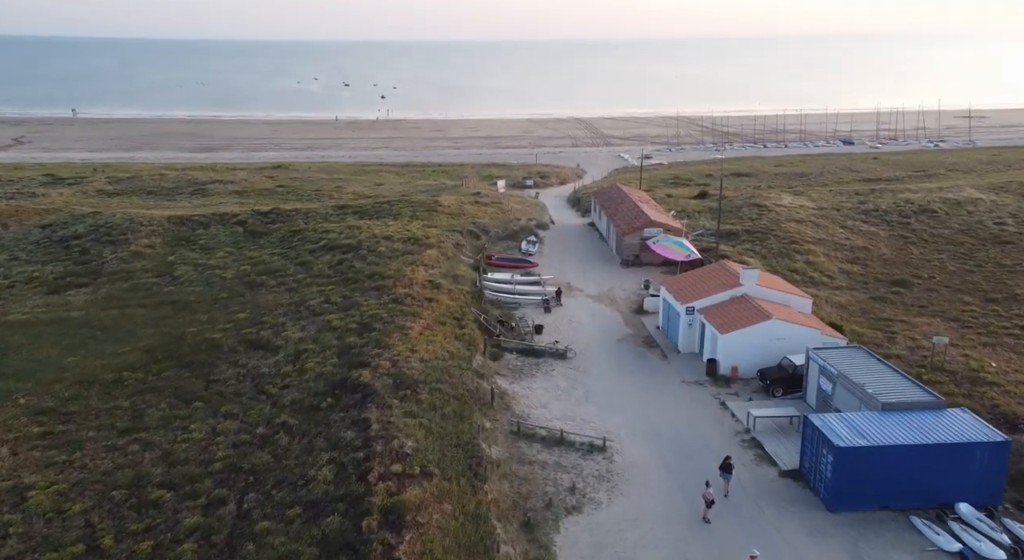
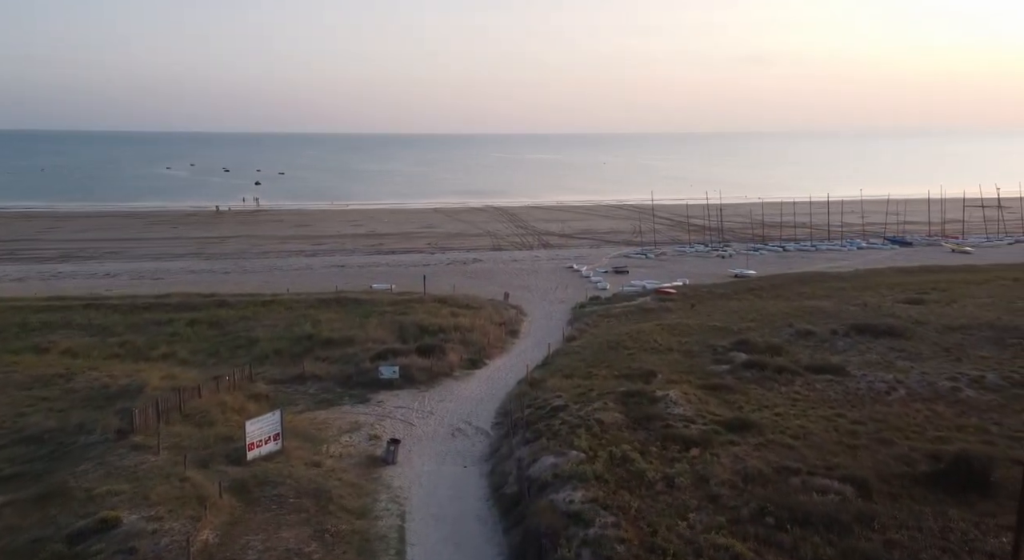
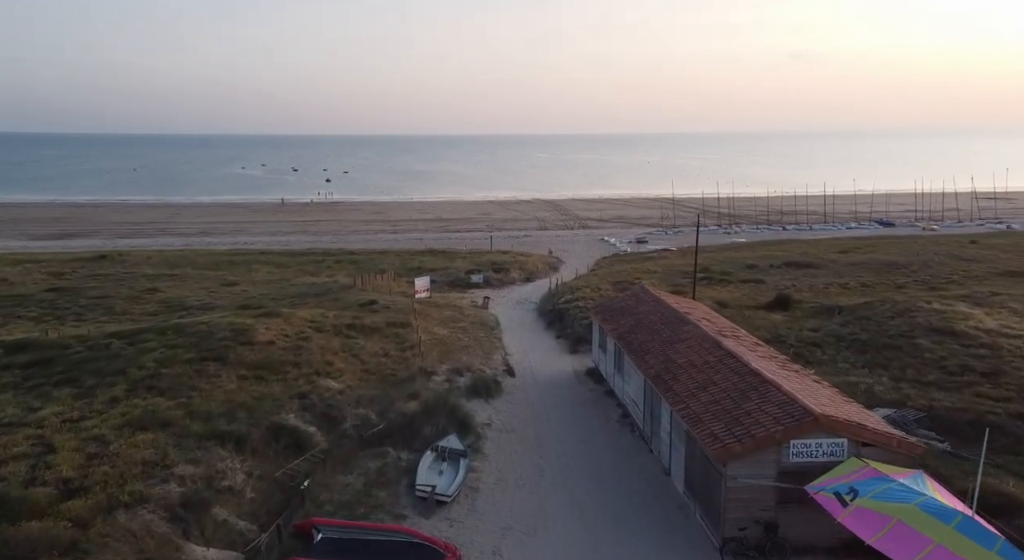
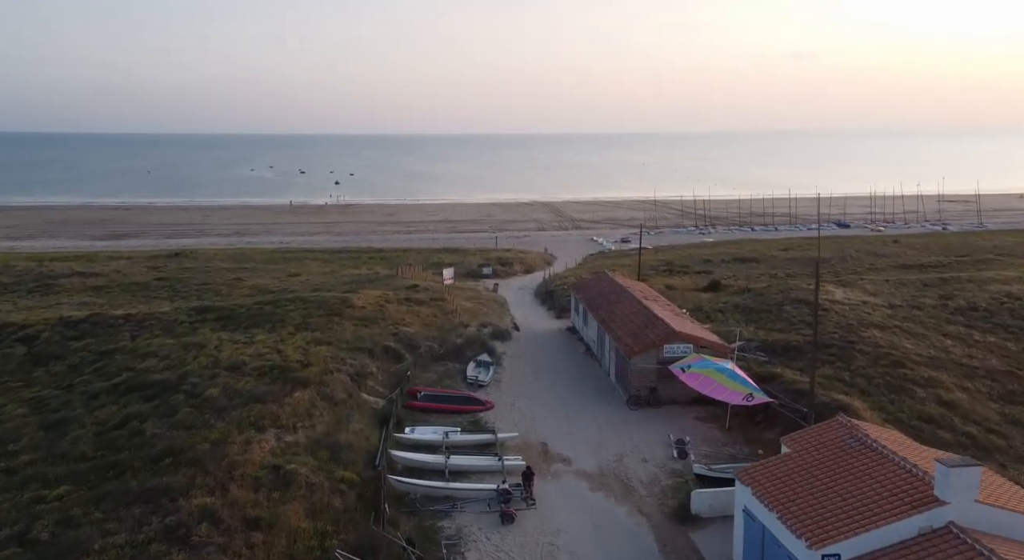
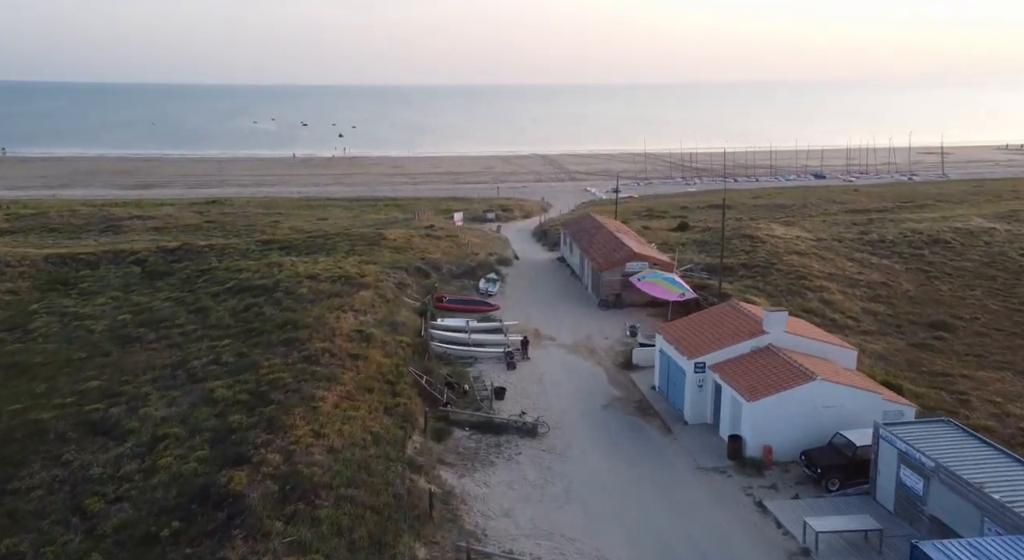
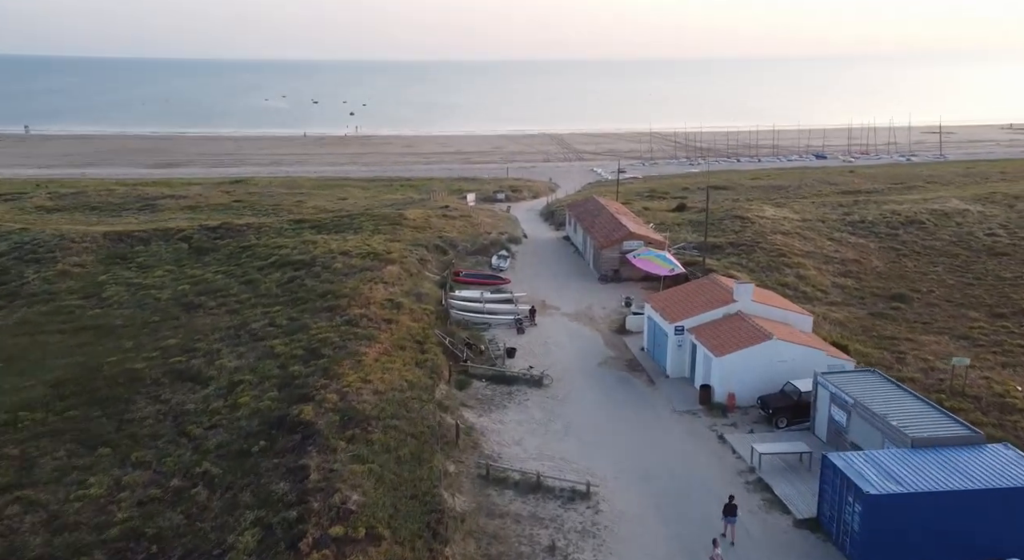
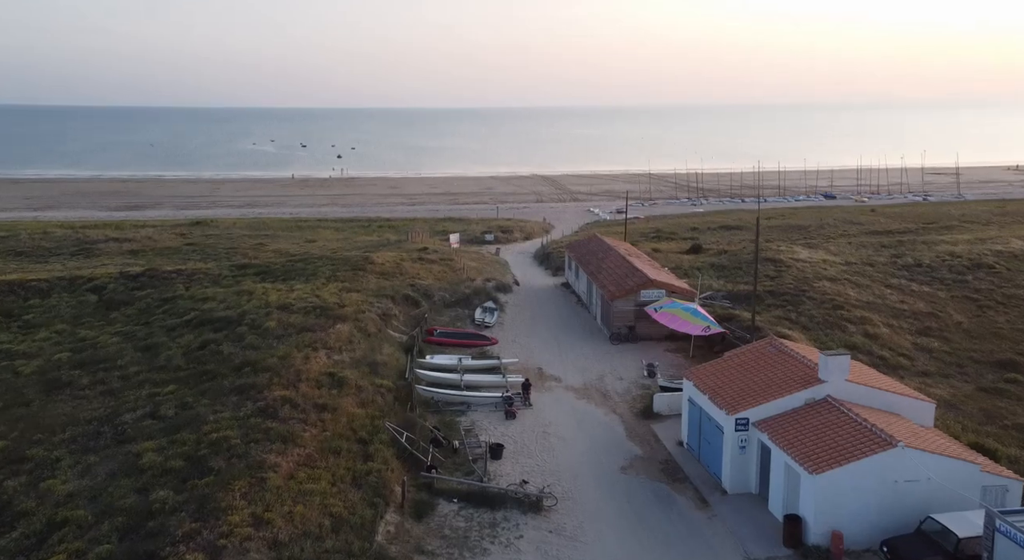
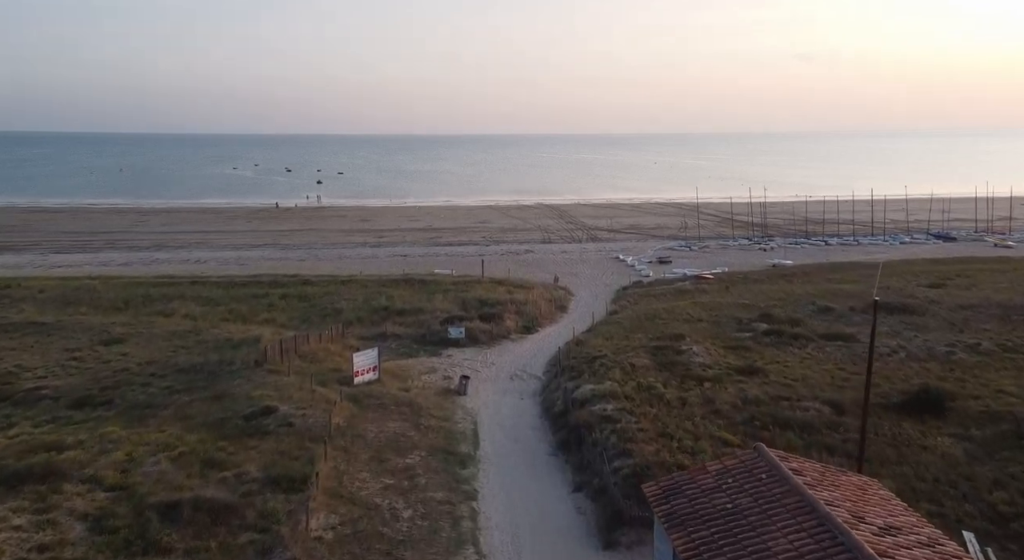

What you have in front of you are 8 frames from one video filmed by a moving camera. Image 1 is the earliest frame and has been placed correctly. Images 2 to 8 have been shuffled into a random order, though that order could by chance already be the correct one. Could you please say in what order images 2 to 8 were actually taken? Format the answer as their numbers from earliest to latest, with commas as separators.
6, 5, 7, 4, 3, 8, 2
